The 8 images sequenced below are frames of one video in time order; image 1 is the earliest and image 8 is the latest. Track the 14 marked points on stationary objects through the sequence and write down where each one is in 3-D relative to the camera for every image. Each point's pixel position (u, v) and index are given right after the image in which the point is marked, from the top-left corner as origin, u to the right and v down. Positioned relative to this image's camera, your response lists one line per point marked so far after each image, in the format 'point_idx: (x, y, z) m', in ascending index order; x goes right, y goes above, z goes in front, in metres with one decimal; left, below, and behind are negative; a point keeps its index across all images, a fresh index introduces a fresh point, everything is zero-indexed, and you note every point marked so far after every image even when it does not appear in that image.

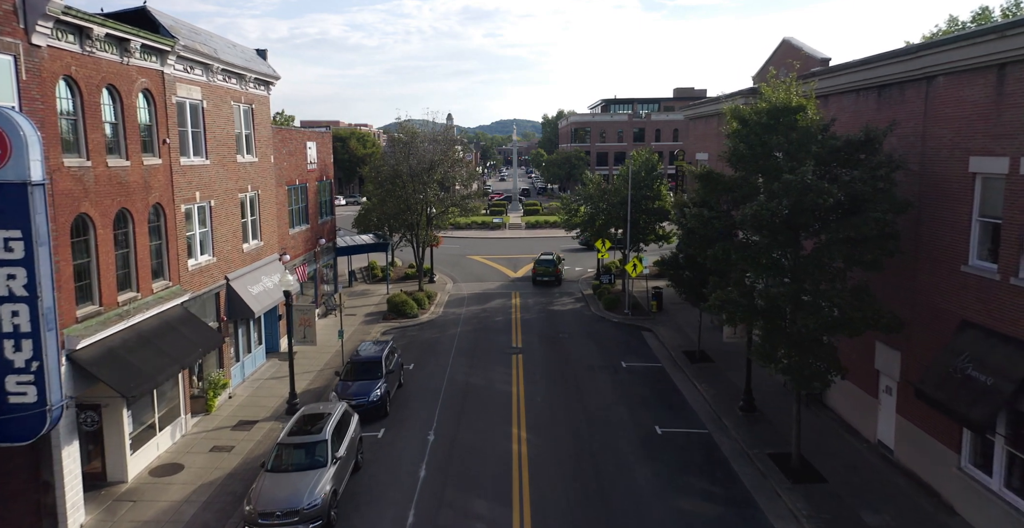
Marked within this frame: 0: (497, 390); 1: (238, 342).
0: (-0.5, -3.9, +19.9) m
1: (-8.5, -2.4, +19.7) m
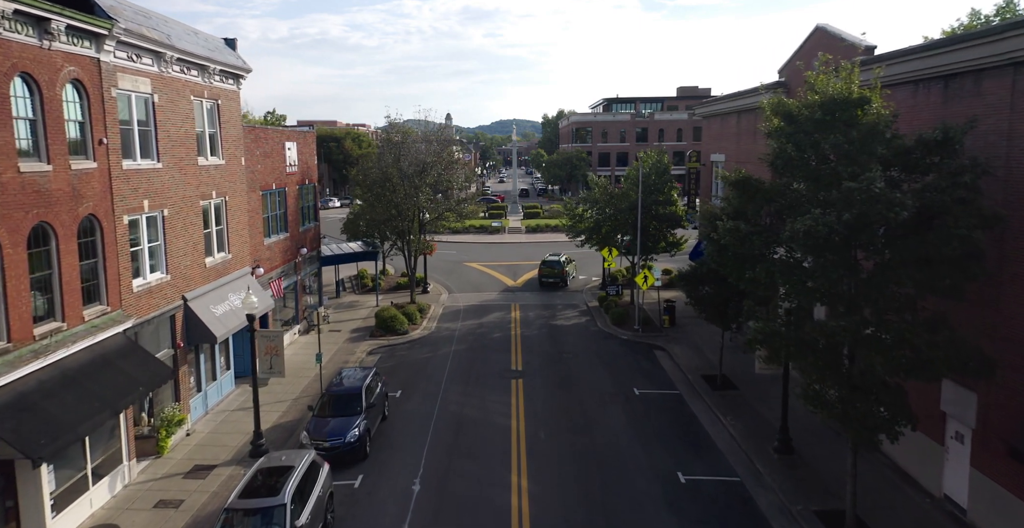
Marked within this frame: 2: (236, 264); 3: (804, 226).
0: (-0.5, -4.4, +17.5) m
1: (-8.5, -2.8, +17.3) m
2: (-8.5, 0.0, +19.5) m
3: (+4.8, +0.7, +10.6) m
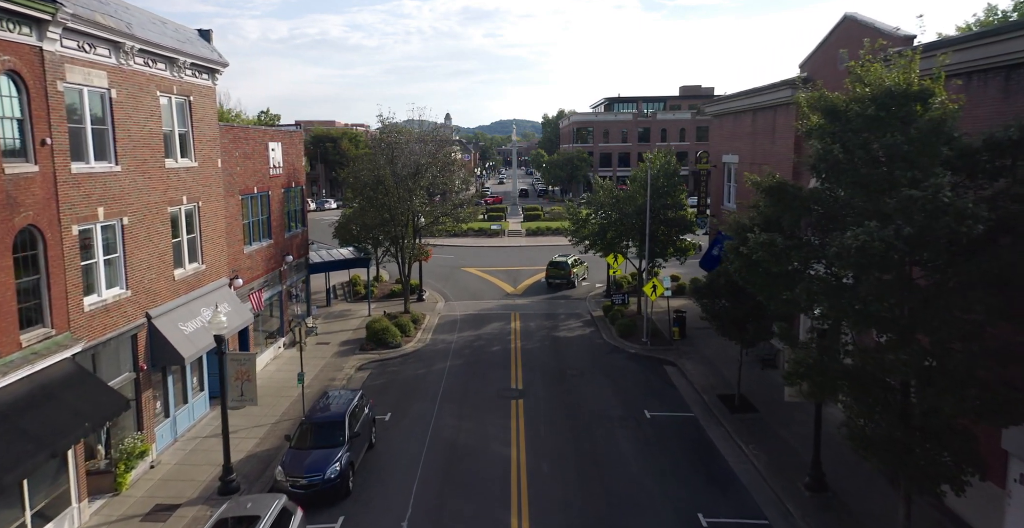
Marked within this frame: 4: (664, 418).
0: (-0.5, -4.7, +15.9) m
1: (-8.5, -3.2, +15.7) m
2: (-8.5, -0.3, +17.9) m
3: (+4.8, +0.3, +9.0) m
4: (+4.2, -4.3, +17.7) m
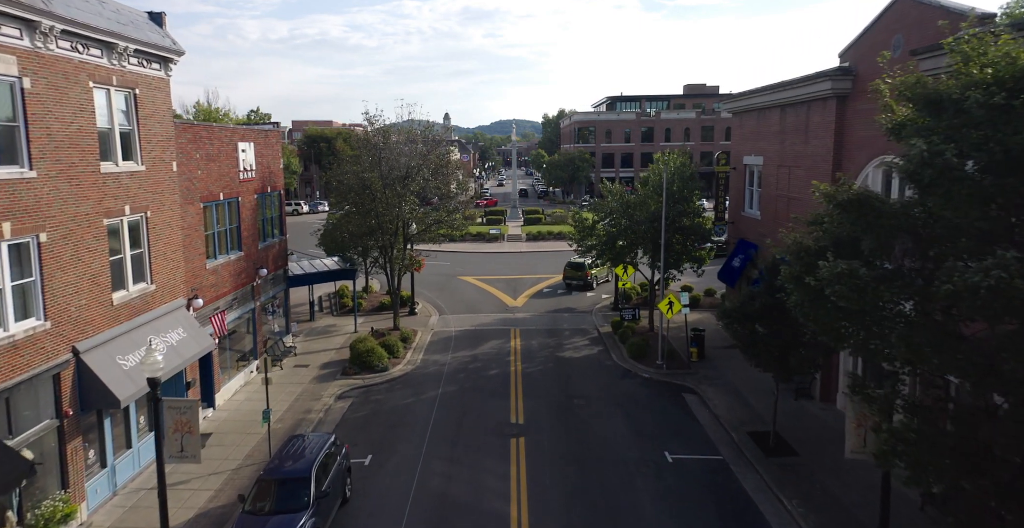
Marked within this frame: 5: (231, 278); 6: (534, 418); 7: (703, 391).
0: (-0.5, -5.2, +13.5) m
1: (-8.6, -3.6, +13.3) m
2: (-8.5, -0.8, +15.4) m
3: (+4.8, -0.1, +6.5) m
4: (+4.2, -4.7, +15.3) m
5: (-8.5, -0.4, +19.2) m
6: (+0.6, -4.3, +17.7) m
7: (+5.8, -3.8, +19.2) m
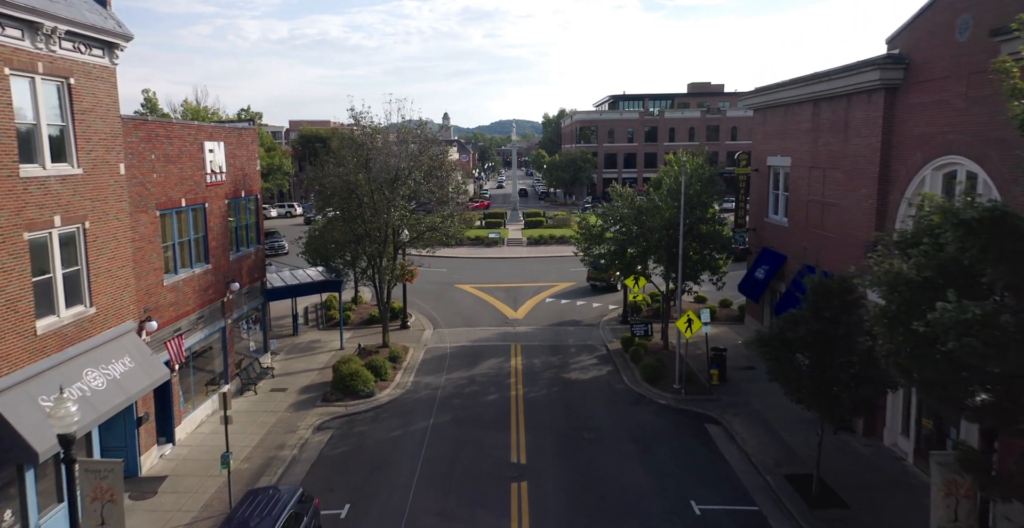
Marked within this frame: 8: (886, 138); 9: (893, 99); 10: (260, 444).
0: (-0.5, -5.5, +11.3) m
1: (-8.5, -4.0, +11.1) m
2: (-8.5, -1.2, +13.2) m
3: (+4.8, -0.5, +4.3) m
4: (+4.3, -5.1, +13.1) m
5: (-8.5, -0.8, +17.0) m
6: (+0.6, -4.7, +15.6) m
7: (+5.8, -4.2, +17.0) m
8: (+8.8, +3.0, +15.0) m
9: (+8.9, +3.9, +14.9) m
10: (-6.4, -4.6, +16.1) m
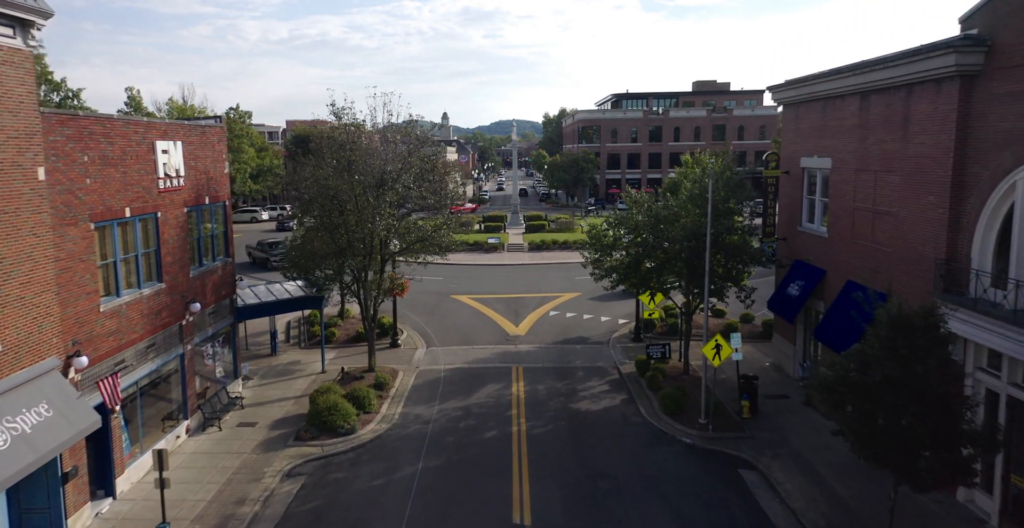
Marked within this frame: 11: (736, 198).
0: (-0.5, -6.0, +8.8) m
1: (-8.5, -4.5, +8.6) m
2: (-8.4, -1.6, +10.8) m
3: (+4.9, -0.9, +1.9) m
4: (+4.3, -5.5, +10.6) m
5: (-8.5, -1.3, +14.6) m
6: (+0.7, -5.1, +13.1) m
7: (+5.9, -4.7, +14.6) m
8: (+8.9, +2.5, +12.5) m
9: (+9.0, +3.4, +12.4) m
10: (-6.4, -5.0, +13.7) m
11: (+6.6, +2.0, +18.8) m
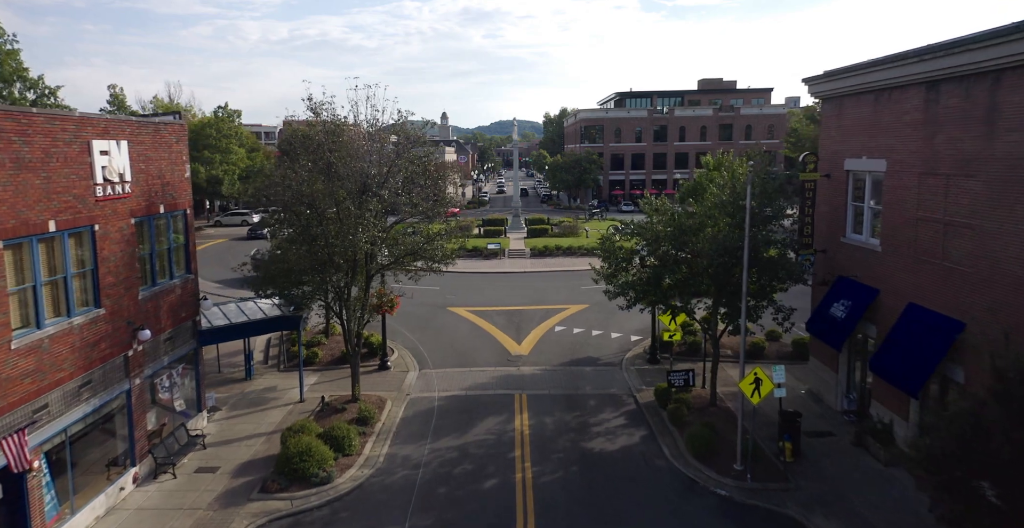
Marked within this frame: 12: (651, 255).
0: (-0.4, -6.4, +6.4) m
1: (-8.4, -4.9, +6.2) m
2: (-8.4, -2.1, +8.4) m
3: (+4.9, -1.4, -0.5) m
4: (+4.4, -6.0, +8.2) m
5: (-8.4, -1.7, +12.2) m
6: (+0.7, -5.6, +10.7) m
7: (+5.9, -5.1, +12.2) m
8: (+8.9, +2.1, +10.1) m
9: (+9.0, +3.0, +10.0) m
10: (-6.3, -5.5, +11.3) m
11: (+6.7, +1.5, +16.4) m
12: (+3.9, +0.2, +17.9) m
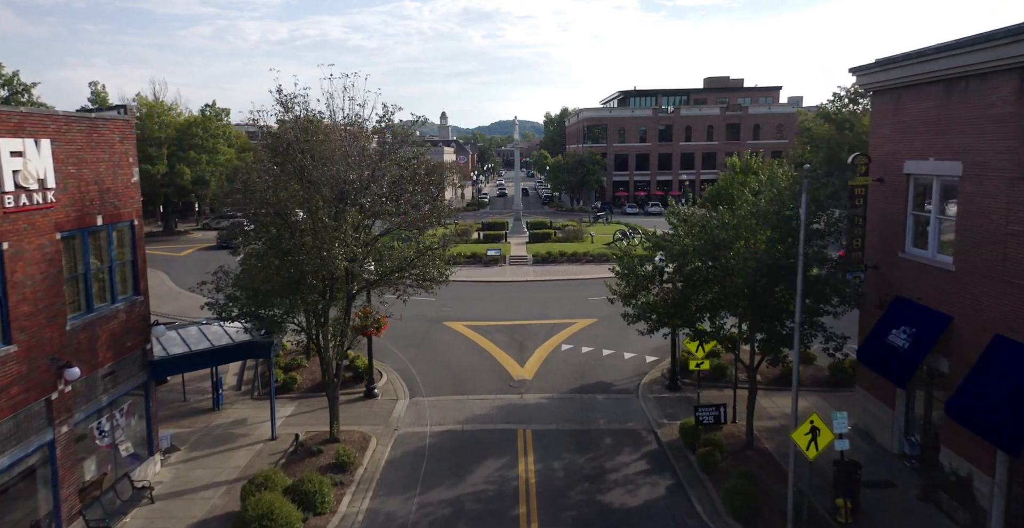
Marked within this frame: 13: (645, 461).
0: (-0.3, -6.9, +4.0) m
1: (-8.4, -5.4, +3.8) m
2: (-8.3, -2.5, +6.0) m
3: (+5.0, -1.8, -2.9) m
4: (+4.4, -6.4, +5.8) m
5: (-8.3, -2.1, +9.8) m
6: (+0.8, -6.0, +8.3) m
7: (+6.0, -5.5, +9.8) m
8: (+9.0, +1.7, +7.7) m
9: (+9.1, +2.6, +7.6) m
10: (-6.2, -5.9, +8.8) m
11: (+6.8, +1.1, +14.0) m
12: (+4.0, -0.2, +15.5) m
13: (+3.2, -4.6, +15.1) m
